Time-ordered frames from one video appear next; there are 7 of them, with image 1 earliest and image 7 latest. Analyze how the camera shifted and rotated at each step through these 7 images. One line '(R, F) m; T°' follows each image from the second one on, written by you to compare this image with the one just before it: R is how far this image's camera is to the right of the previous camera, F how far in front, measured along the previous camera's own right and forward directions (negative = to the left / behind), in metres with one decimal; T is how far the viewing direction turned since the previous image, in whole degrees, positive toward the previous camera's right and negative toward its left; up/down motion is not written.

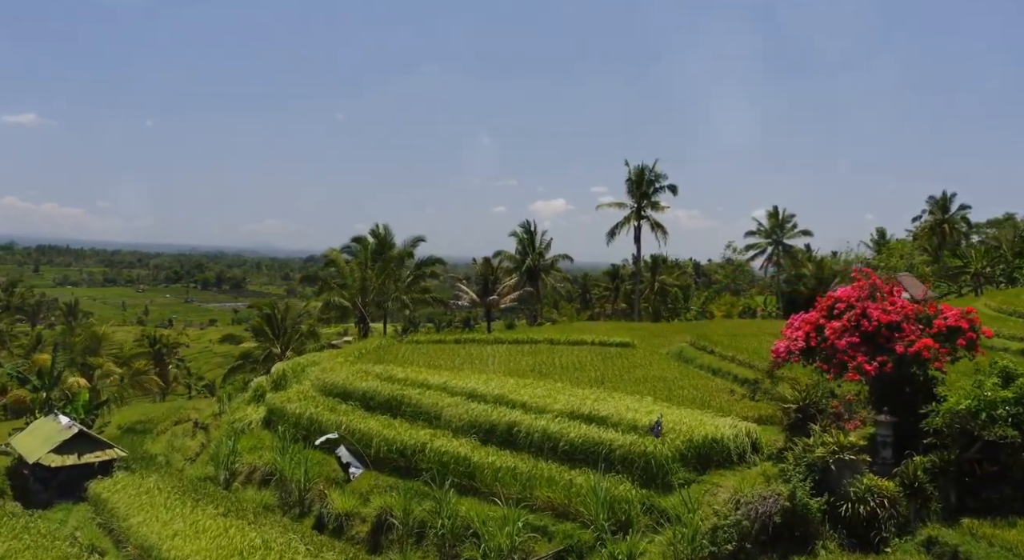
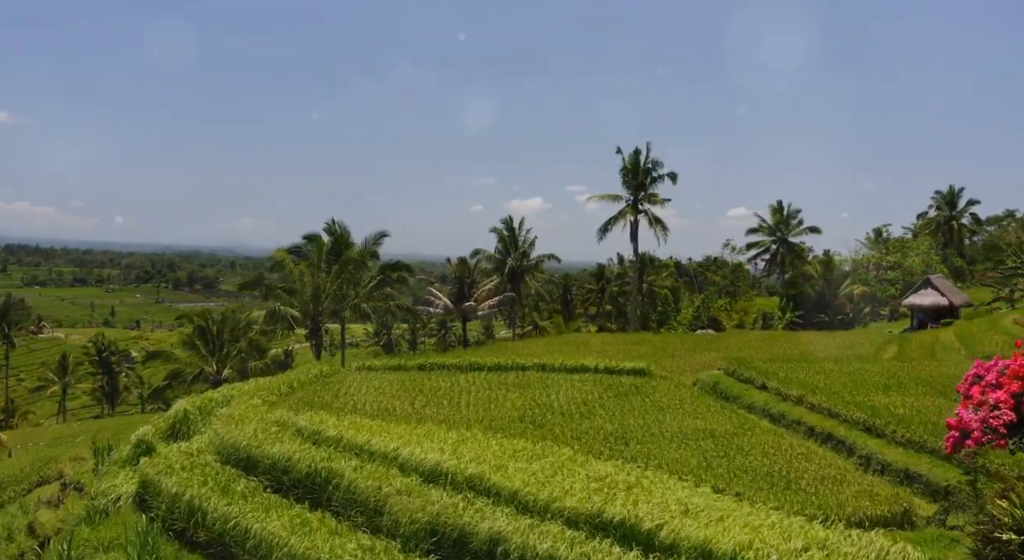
(-0.1, +6.5) m; +1°
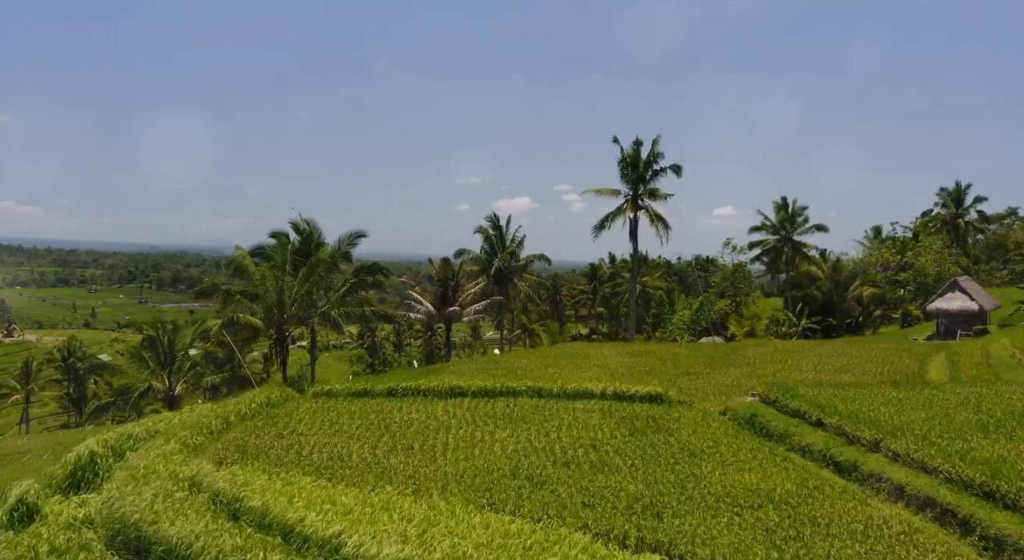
(0.0, +3.9) m; +1°
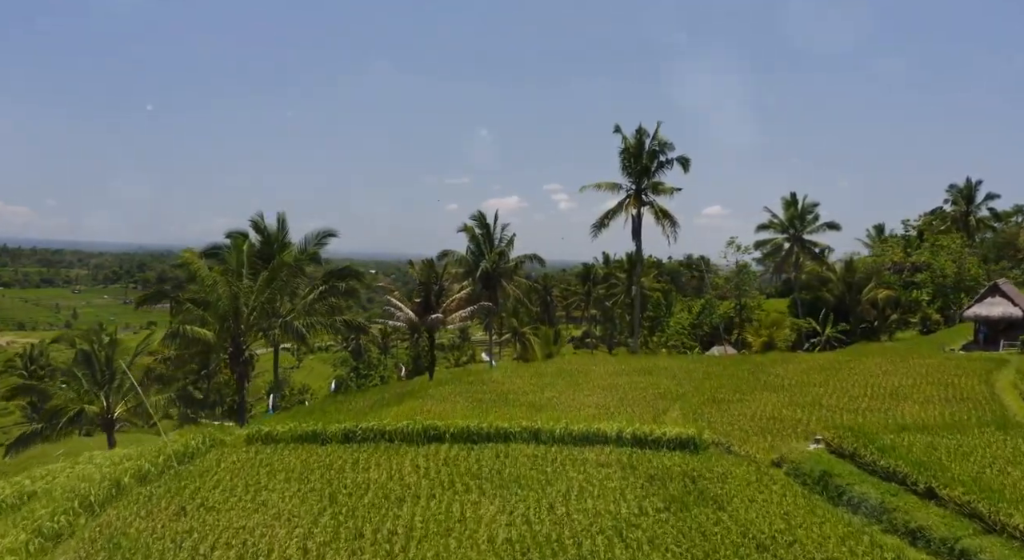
(0.0, +4.1) m; +1°
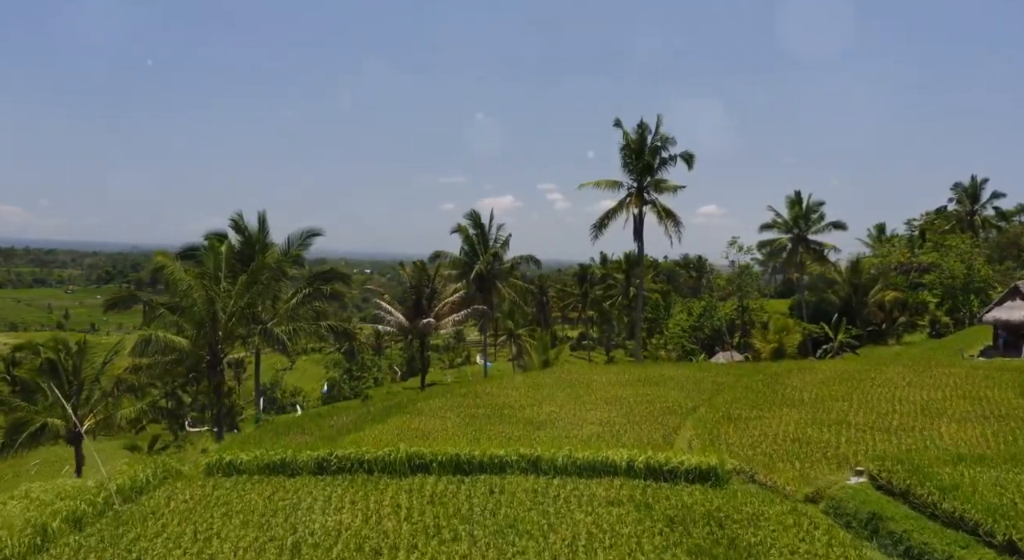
(0.0, +1.8) m; 0°
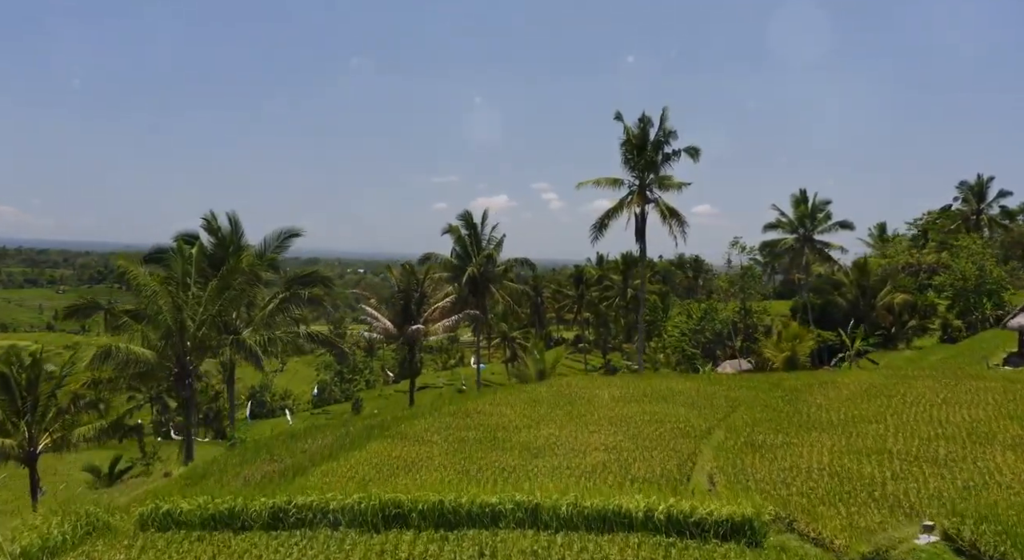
(0.0, +2.1) m; 0°
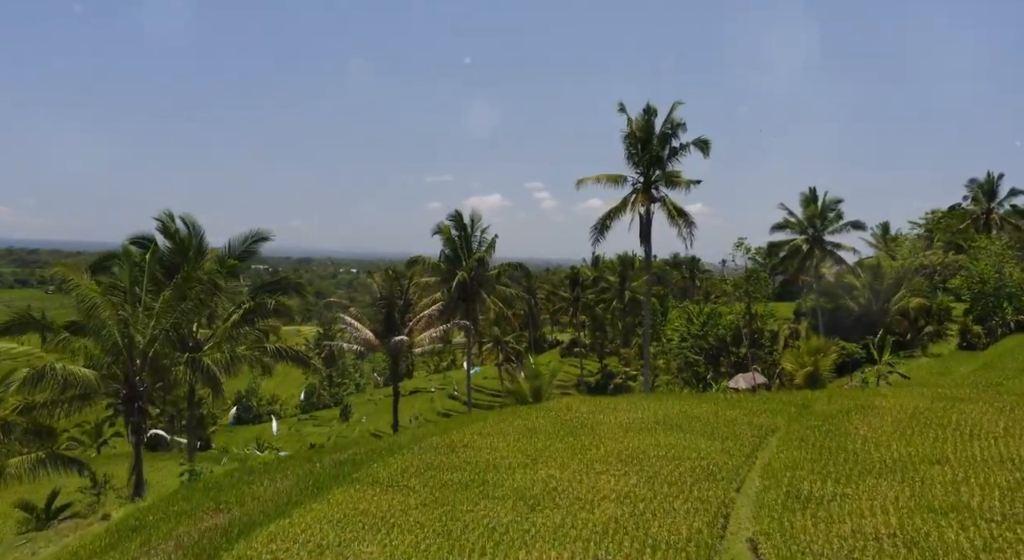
(0.0, +2.9) m; 0°
